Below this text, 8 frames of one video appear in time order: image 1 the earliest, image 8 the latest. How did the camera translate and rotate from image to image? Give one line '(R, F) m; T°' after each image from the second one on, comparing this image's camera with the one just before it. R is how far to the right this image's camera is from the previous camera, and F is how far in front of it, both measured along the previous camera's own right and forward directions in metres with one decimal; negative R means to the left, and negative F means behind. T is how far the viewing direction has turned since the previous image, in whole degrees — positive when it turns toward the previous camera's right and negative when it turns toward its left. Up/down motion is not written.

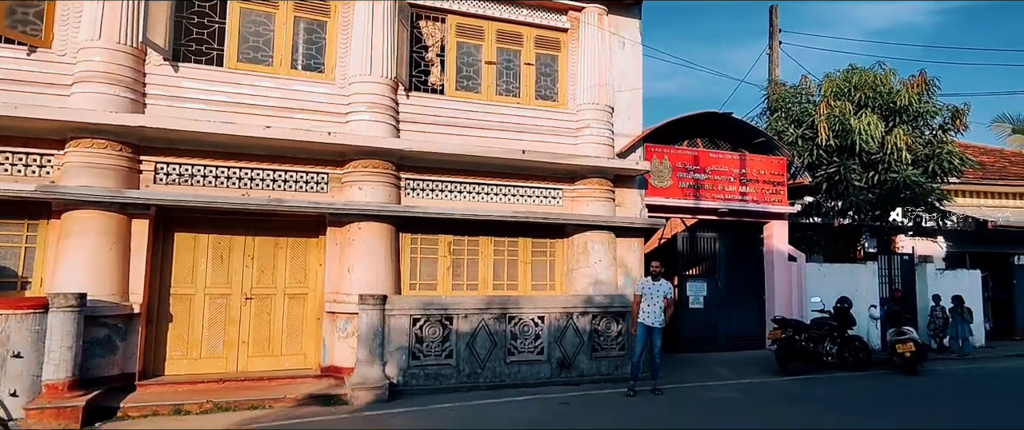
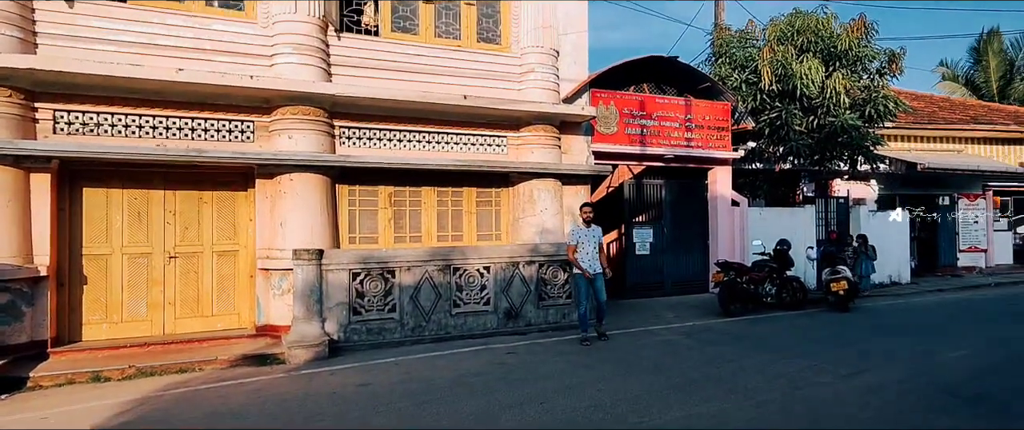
(0.0, +0.4) m; +5°
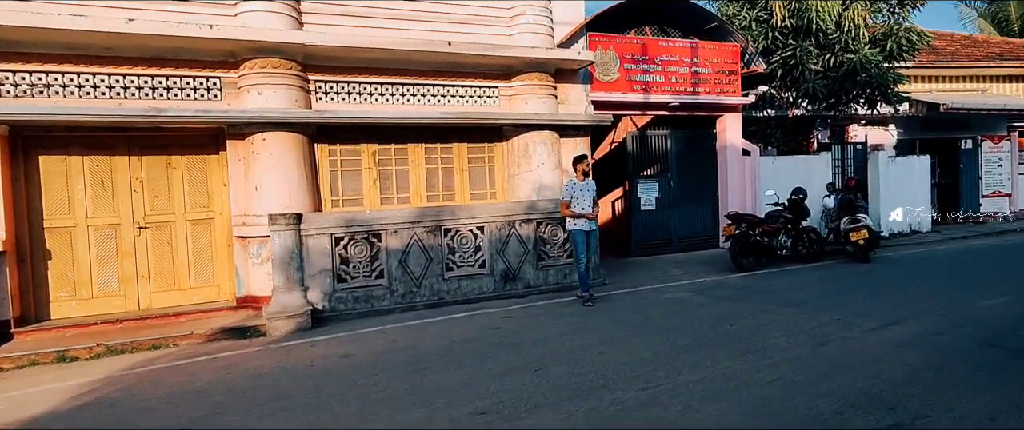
(+0.2, +0.6) m; -1°
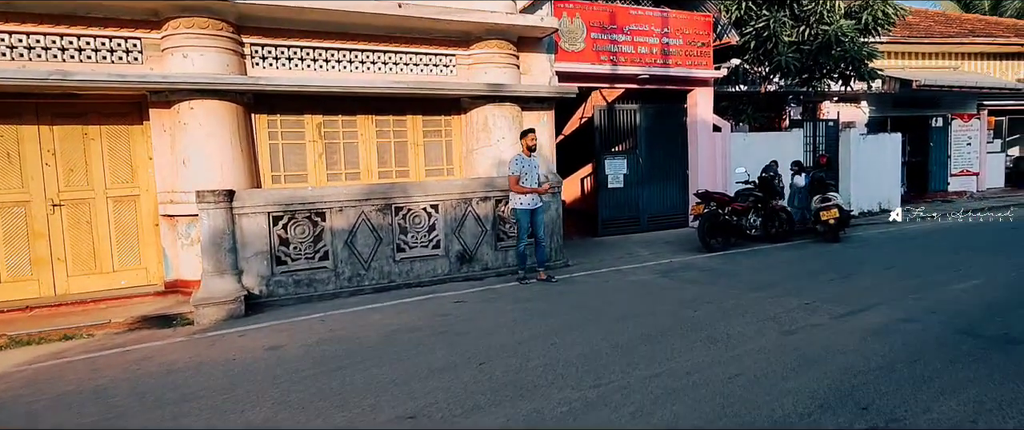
(+0.2, +0.6) m; +2°
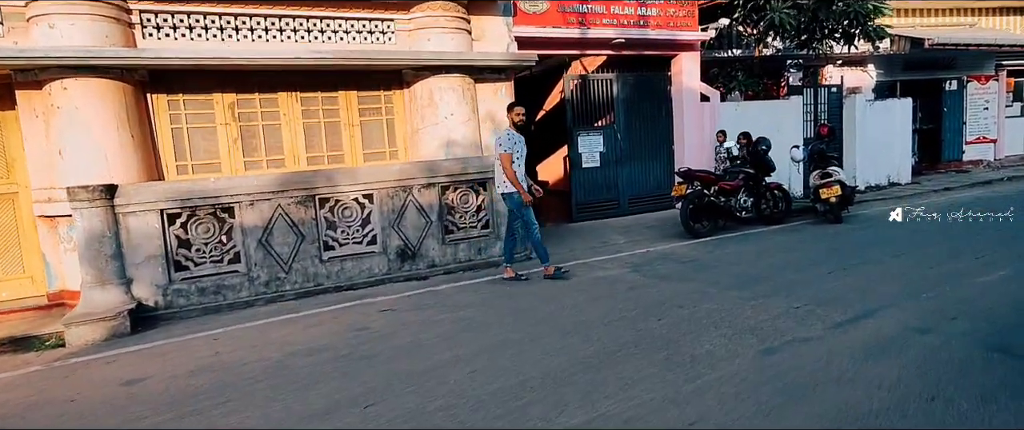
(+0.7, +1.2) m; -1°
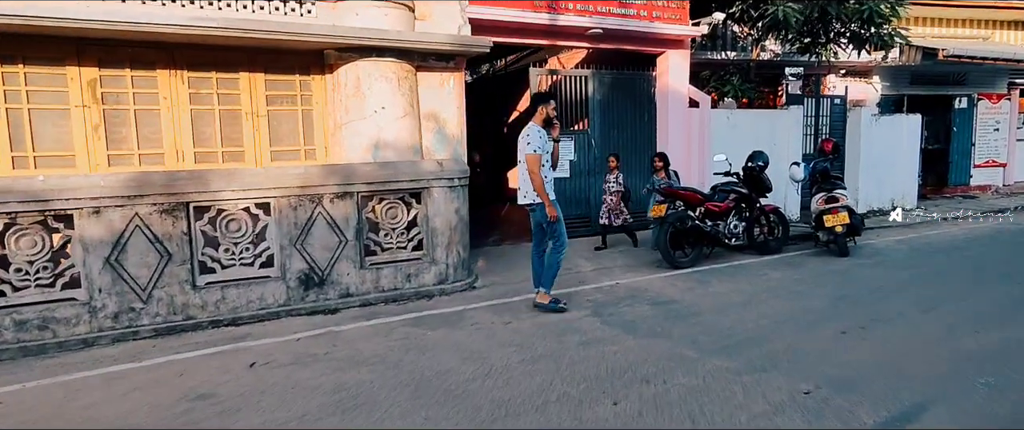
(+0.4, +1.5) m; +1°
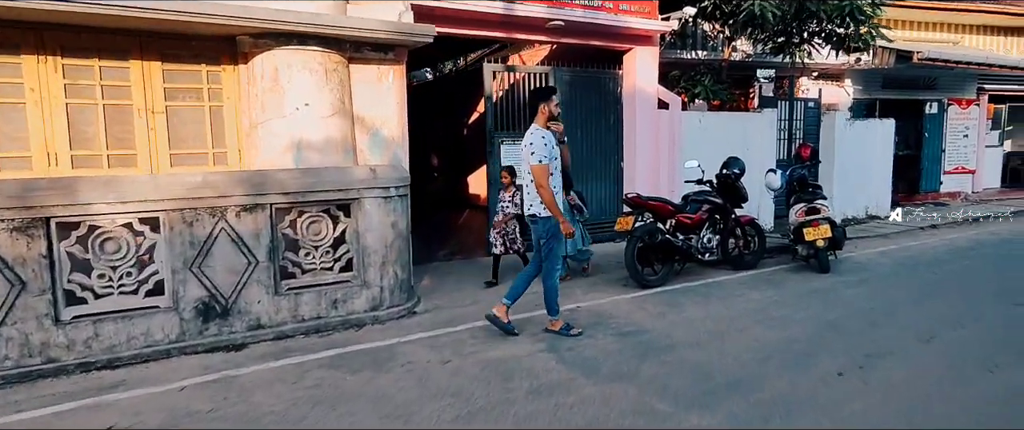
(+0.2, +0.9) m; +3°
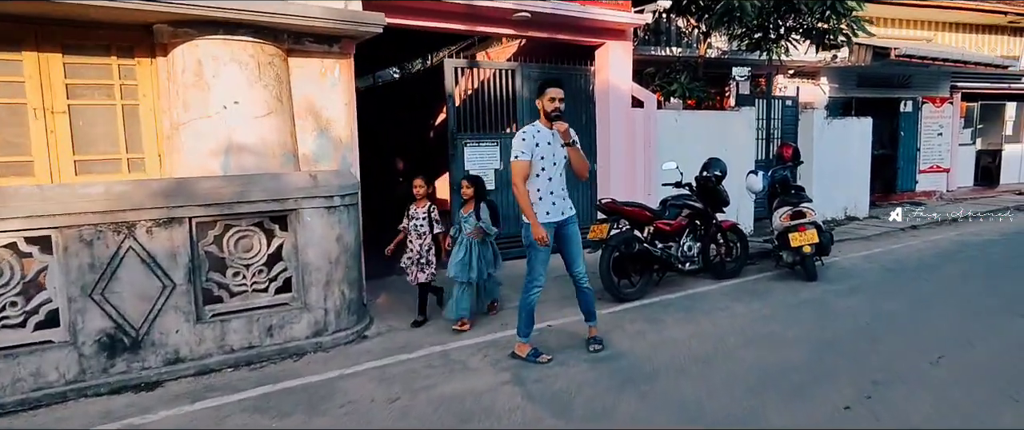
(+0.1, +0.7) m; +2°
